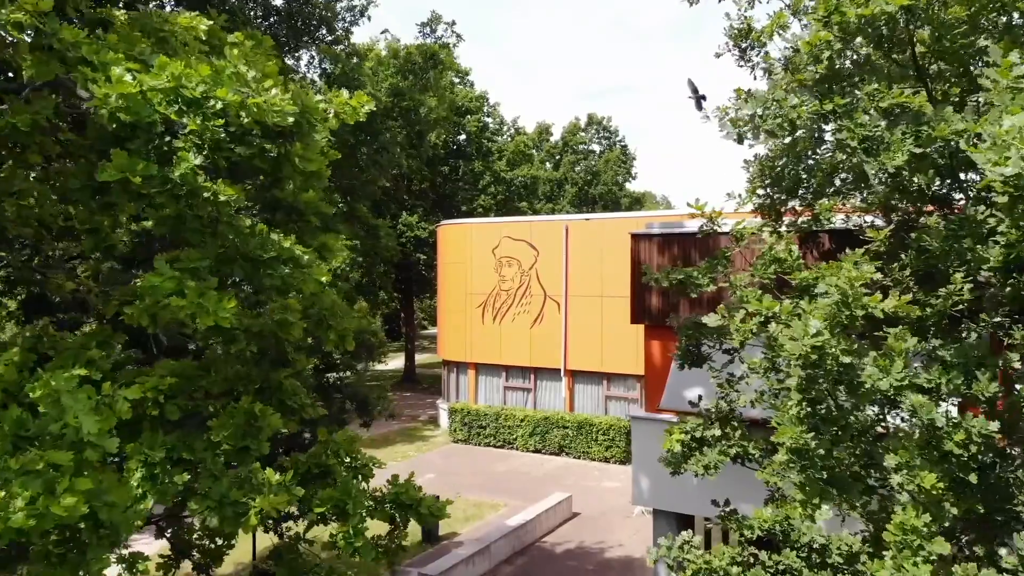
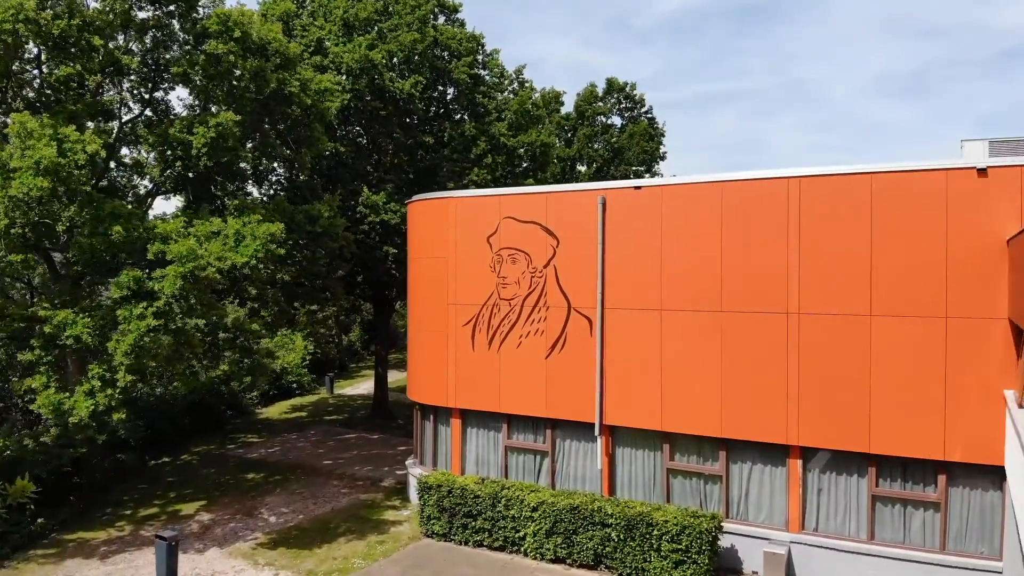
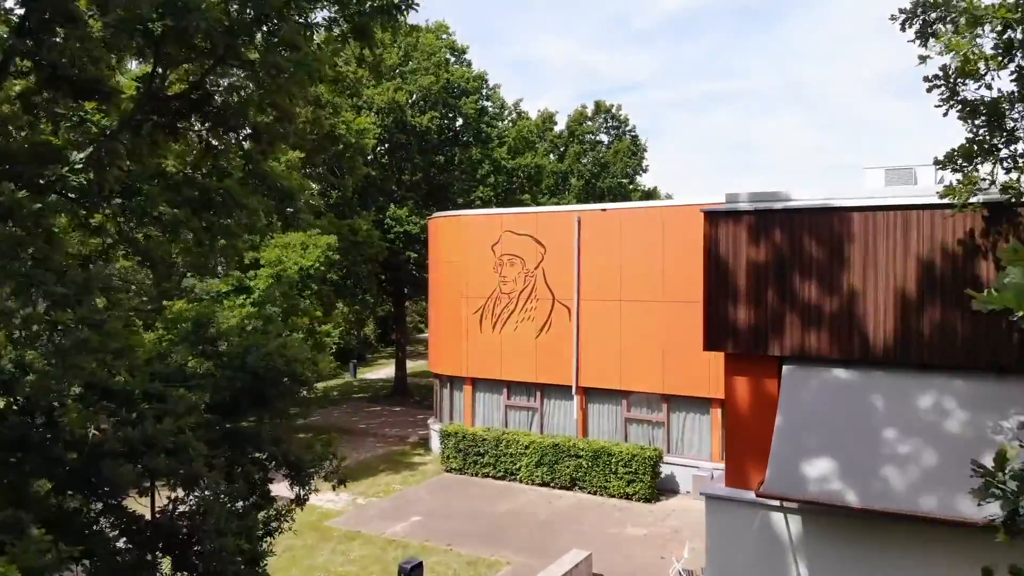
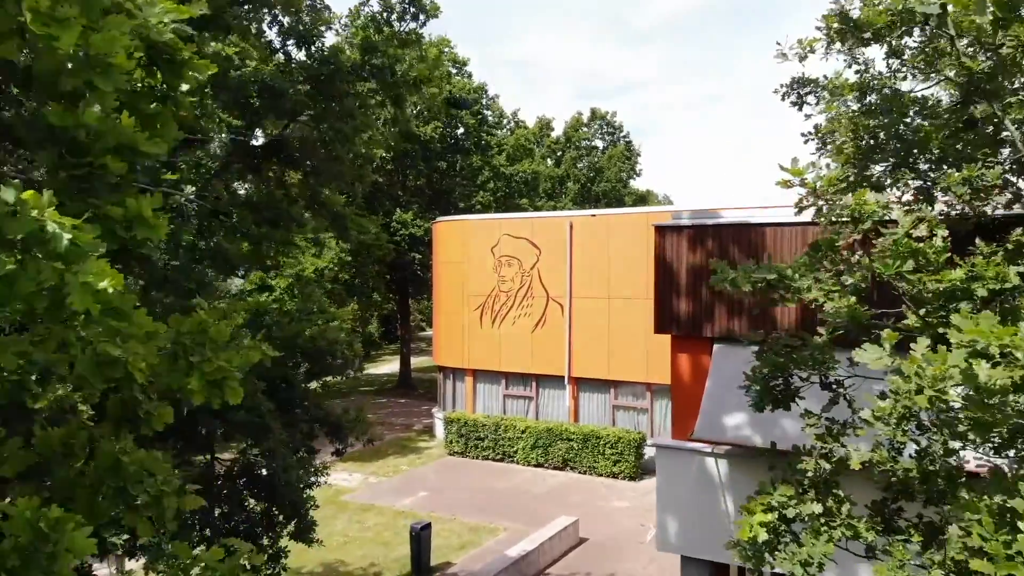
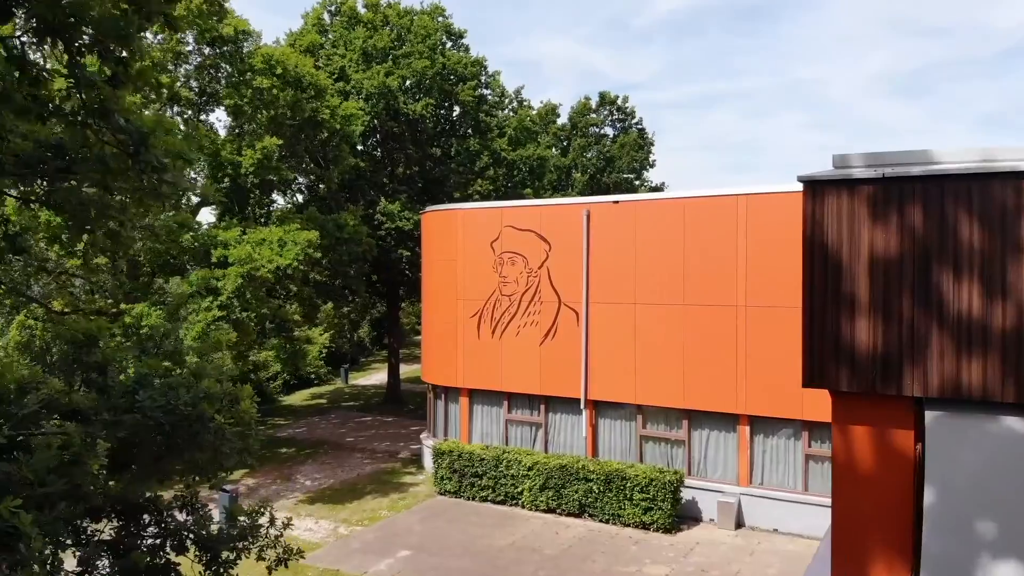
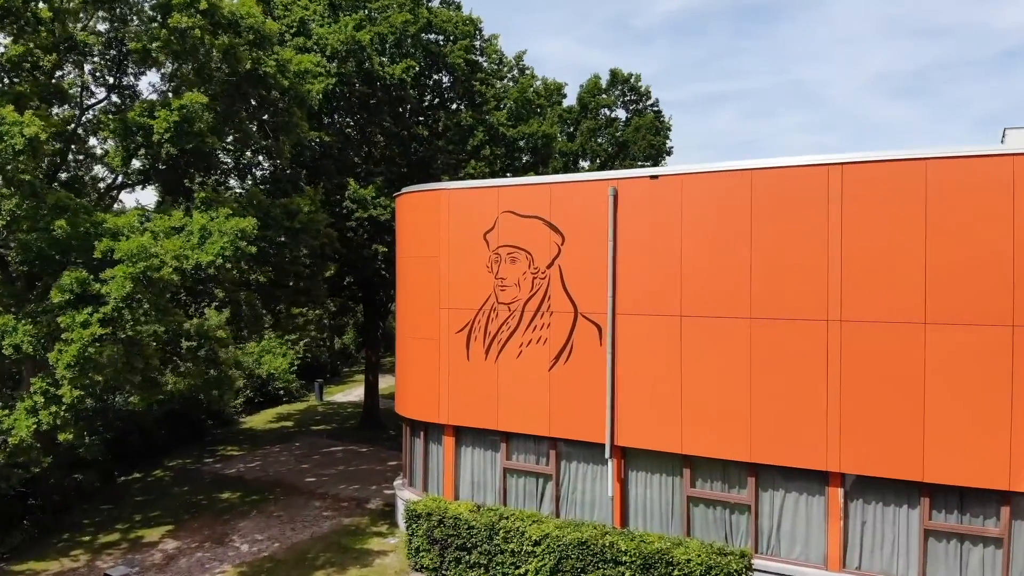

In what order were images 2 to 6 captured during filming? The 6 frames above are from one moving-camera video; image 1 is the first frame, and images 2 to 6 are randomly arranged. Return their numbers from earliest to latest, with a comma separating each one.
4, 3, 5, 2, 6
